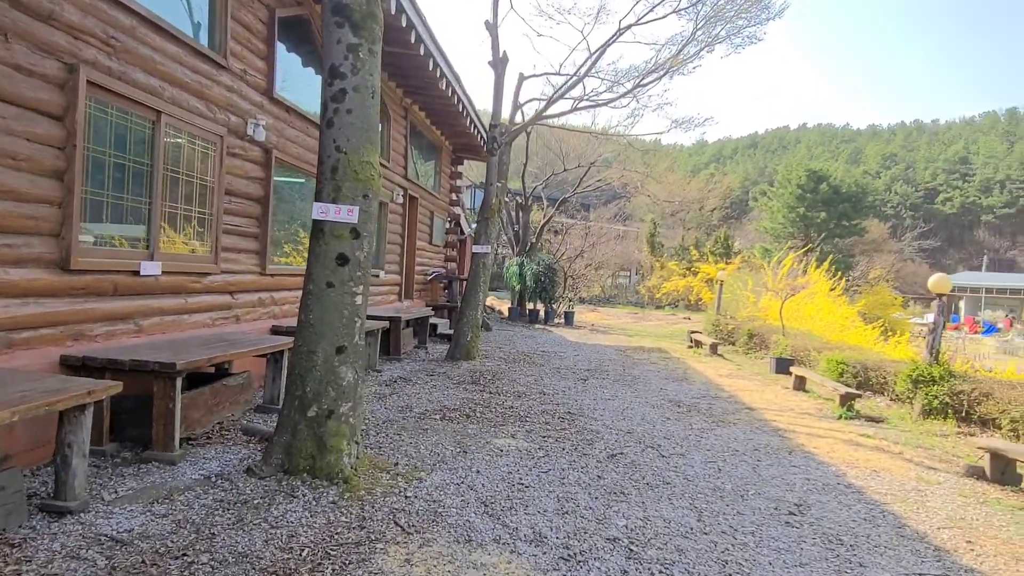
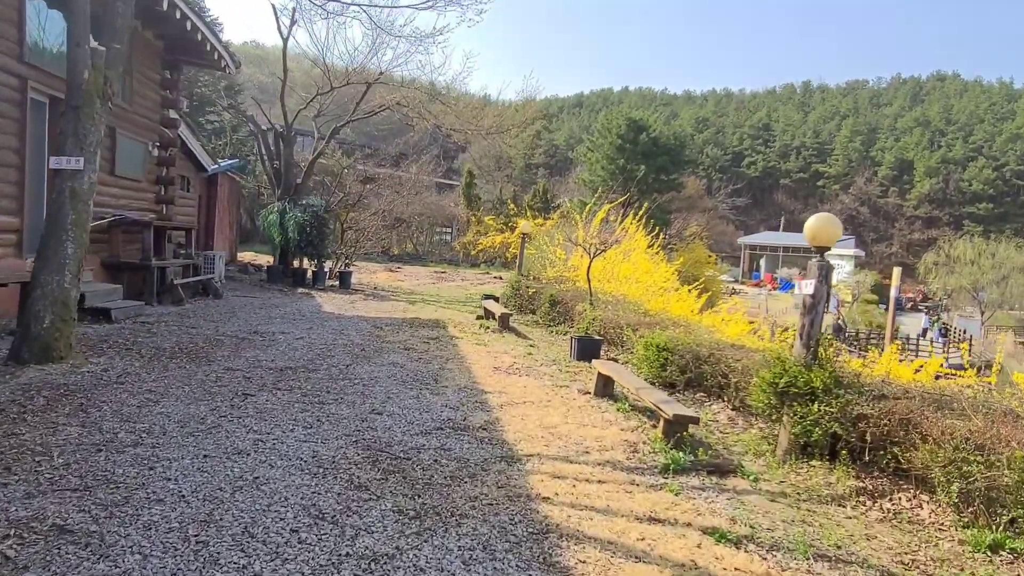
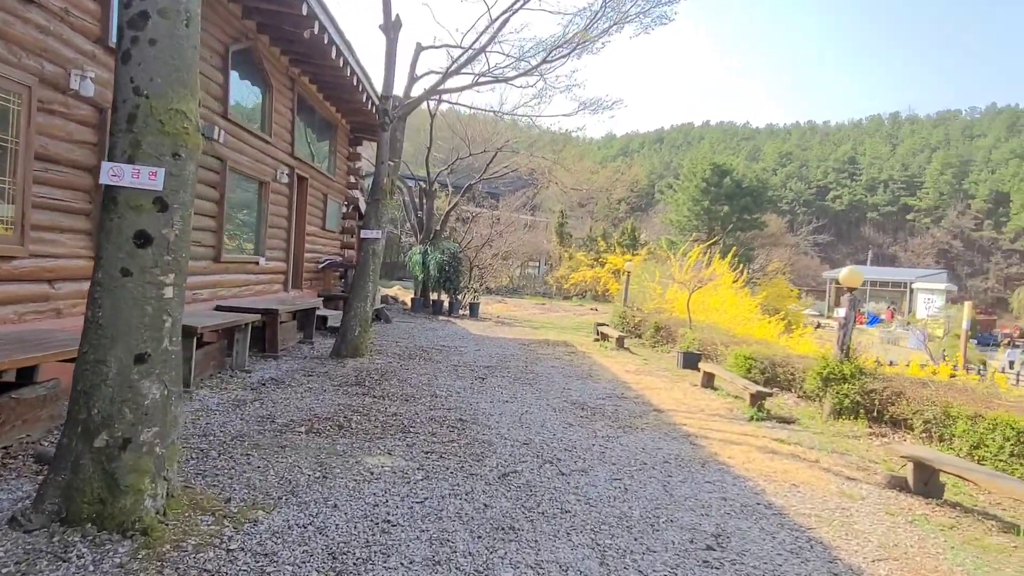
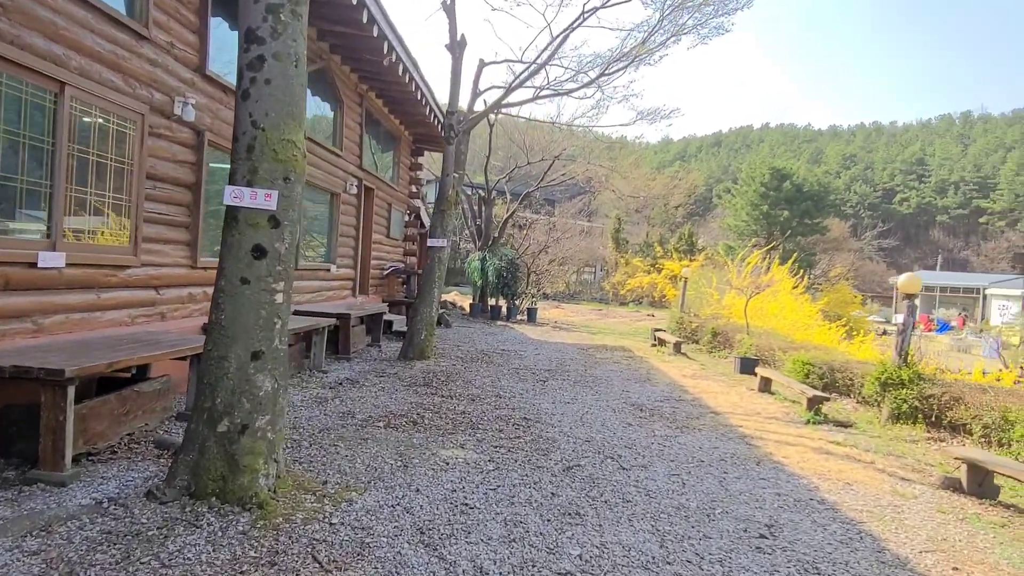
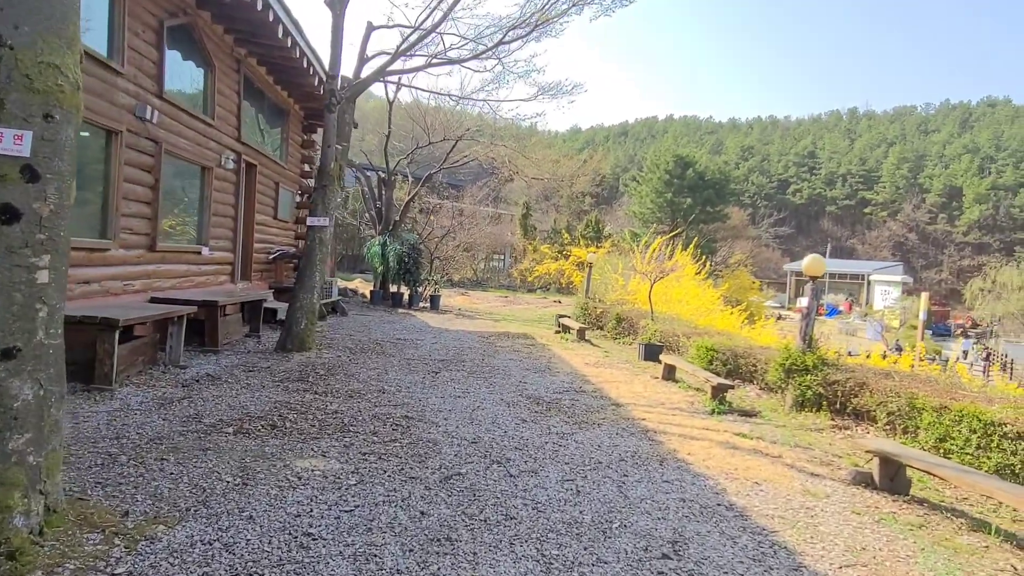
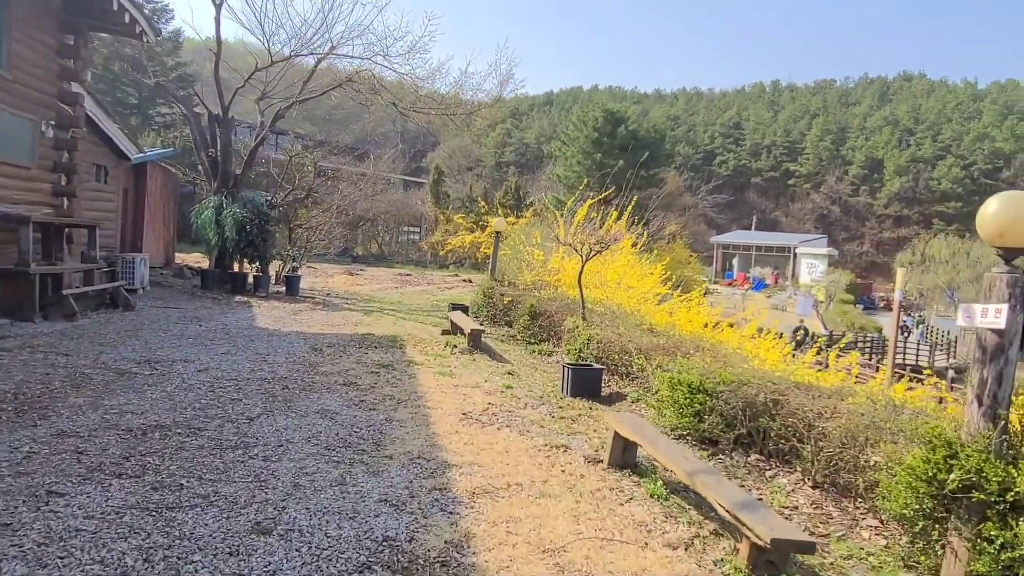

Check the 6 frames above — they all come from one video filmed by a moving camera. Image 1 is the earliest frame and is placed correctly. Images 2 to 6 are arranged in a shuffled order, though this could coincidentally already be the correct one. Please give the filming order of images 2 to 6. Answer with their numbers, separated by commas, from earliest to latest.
4, 3, 5, 2, 6
